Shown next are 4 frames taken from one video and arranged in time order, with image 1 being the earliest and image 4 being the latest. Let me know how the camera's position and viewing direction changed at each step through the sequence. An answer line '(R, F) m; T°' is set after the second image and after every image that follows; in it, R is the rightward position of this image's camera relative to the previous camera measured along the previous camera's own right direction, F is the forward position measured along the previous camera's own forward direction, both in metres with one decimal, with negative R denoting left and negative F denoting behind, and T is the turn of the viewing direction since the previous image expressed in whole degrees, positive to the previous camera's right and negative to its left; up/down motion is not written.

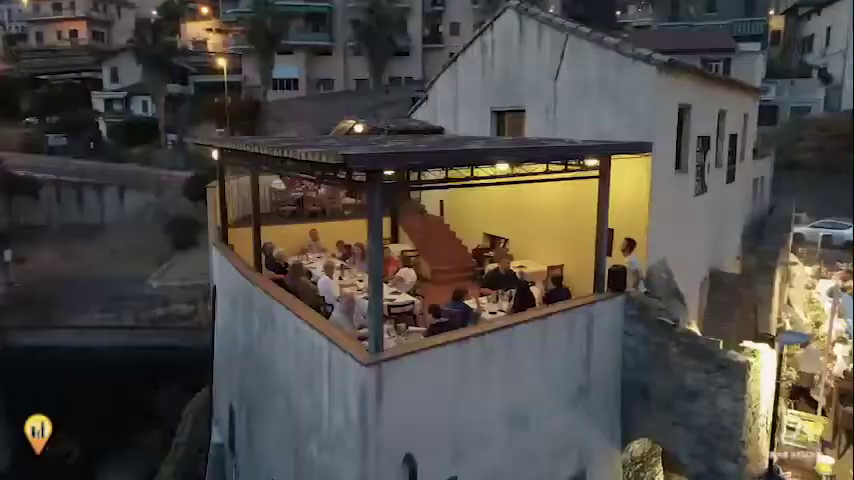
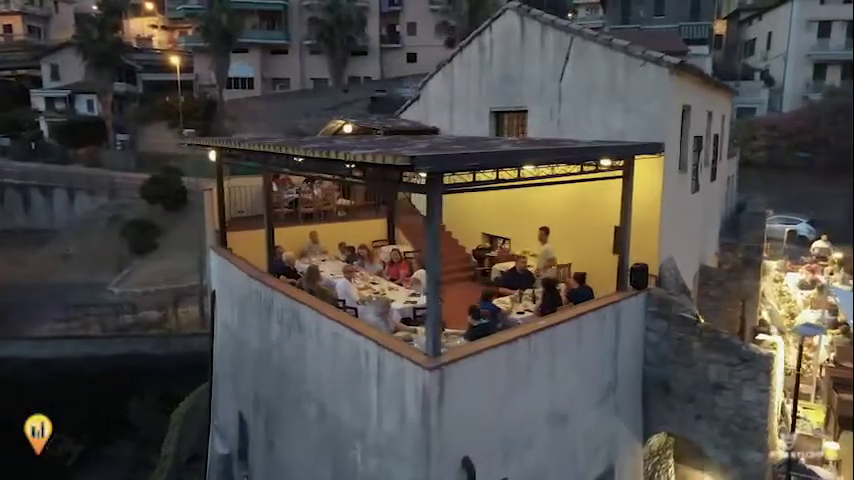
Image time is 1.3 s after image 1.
(-1.2, +0.1) m; +5°
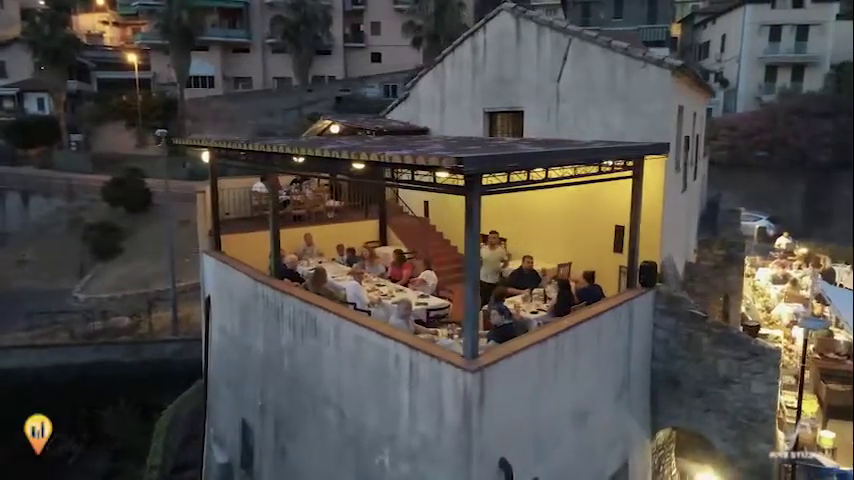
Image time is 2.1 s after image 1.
(-0.8, +0.1) m; +4°
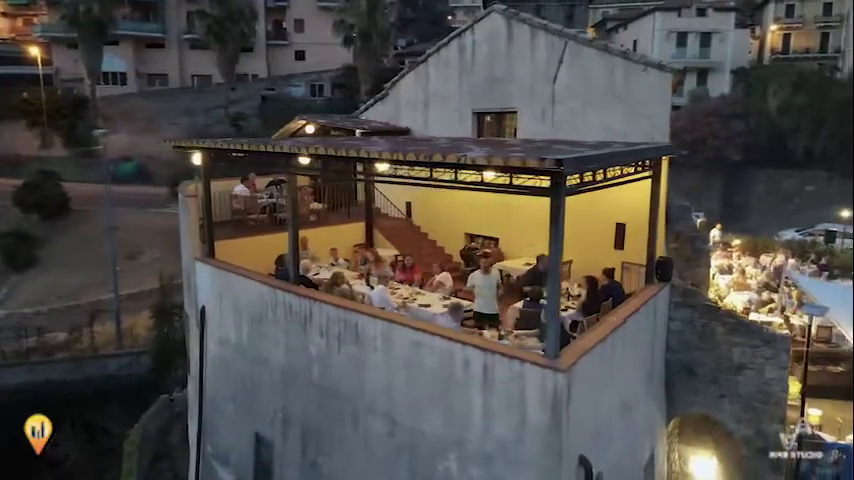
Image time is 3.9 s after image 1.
(-1.8, +0.2) m; +8°
